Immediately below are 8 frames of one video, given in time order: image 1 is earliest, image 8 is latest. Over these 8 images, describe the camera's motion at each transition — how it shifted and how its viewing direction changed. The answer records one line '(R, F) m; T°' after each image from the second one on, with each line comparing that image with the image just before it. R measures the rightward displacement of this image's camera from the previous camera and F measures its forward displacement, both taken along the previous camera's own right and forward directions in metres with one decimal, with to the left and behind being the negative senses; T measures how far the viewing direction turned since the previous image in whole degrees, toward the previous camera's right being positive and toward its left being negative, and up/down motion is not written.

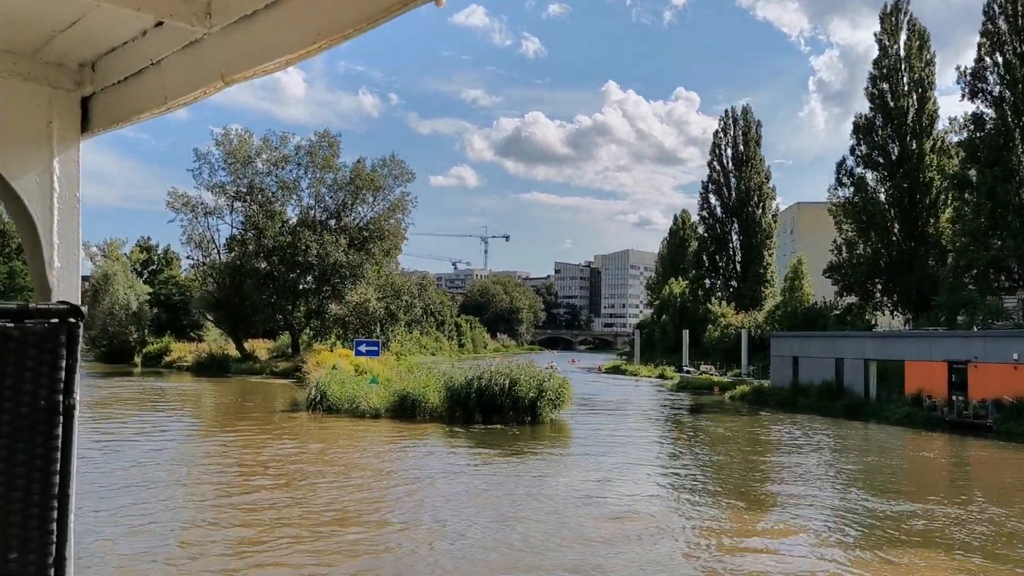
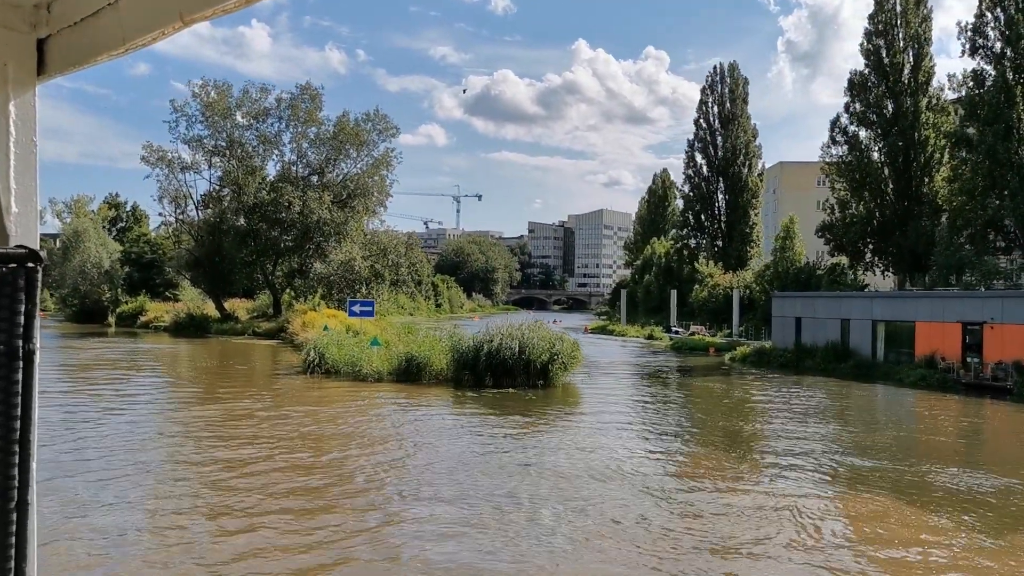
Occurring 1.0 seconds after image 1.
(-0.6, +0.6) m; +2°
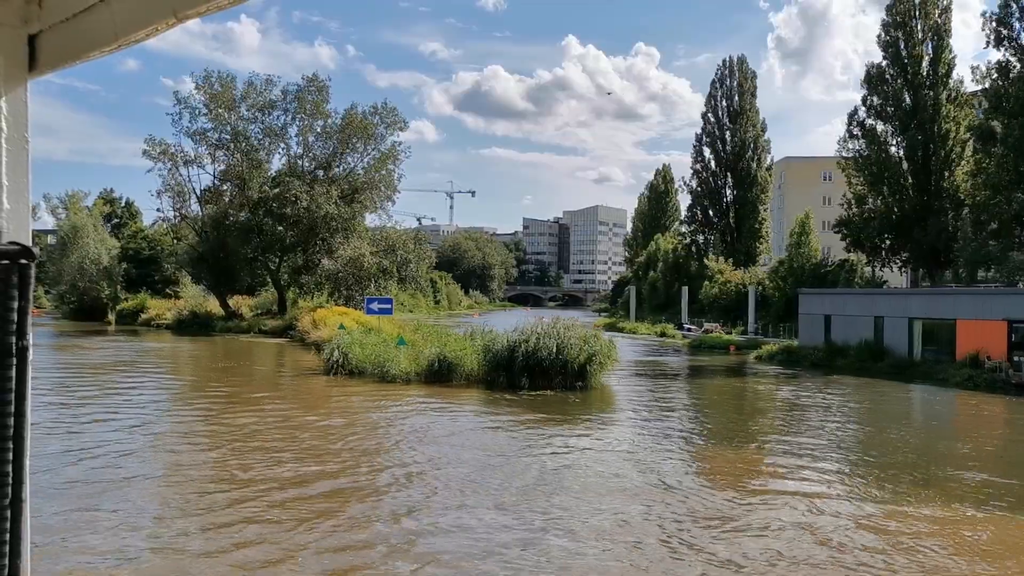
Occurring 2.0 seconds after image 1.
(-0.6, +0.6) m; +1°
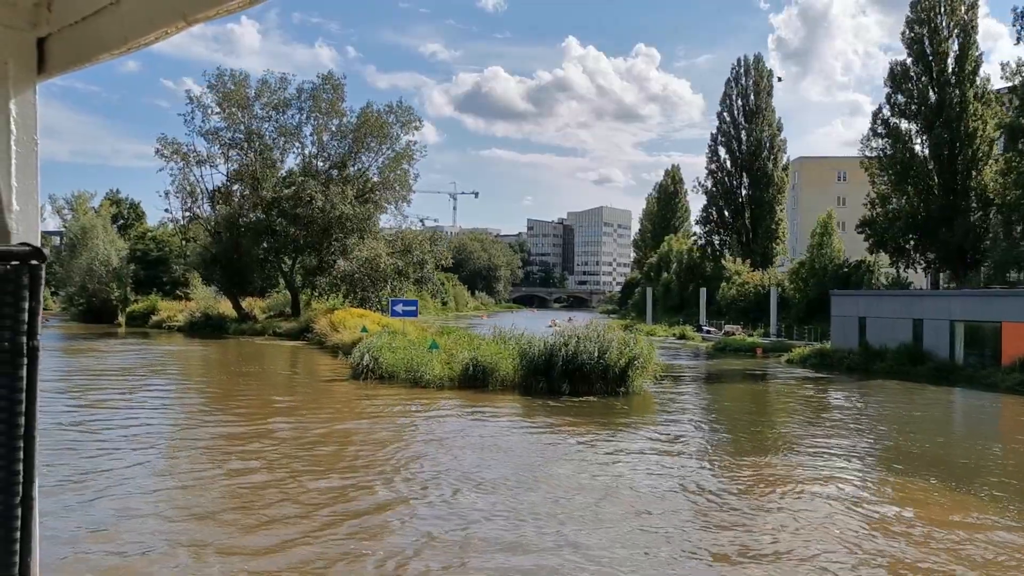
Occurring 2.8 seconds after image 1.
(-0.5, +0.4) m; 0°
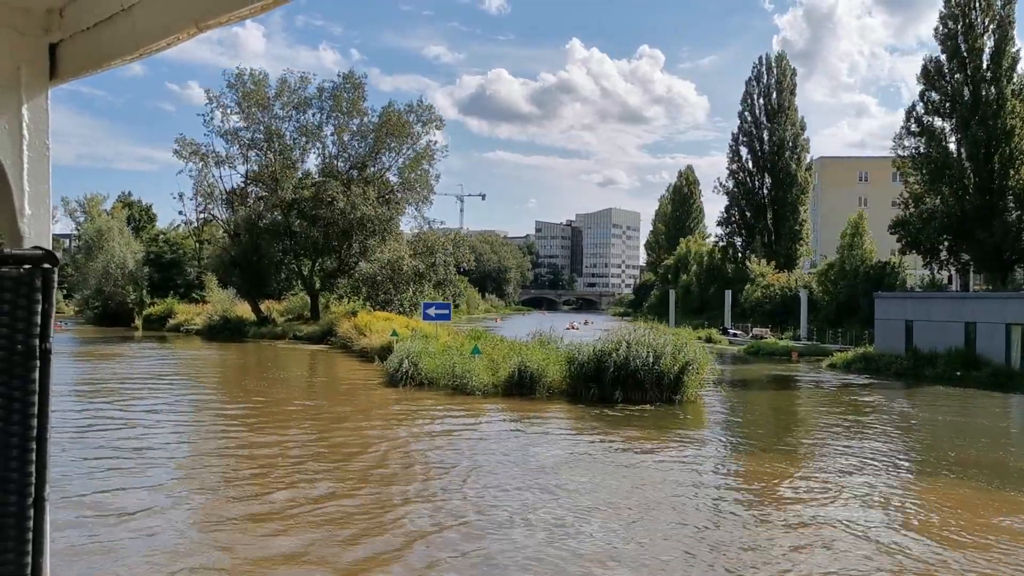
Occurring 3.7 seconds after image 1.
(-0.6, +0.5) m; 0°
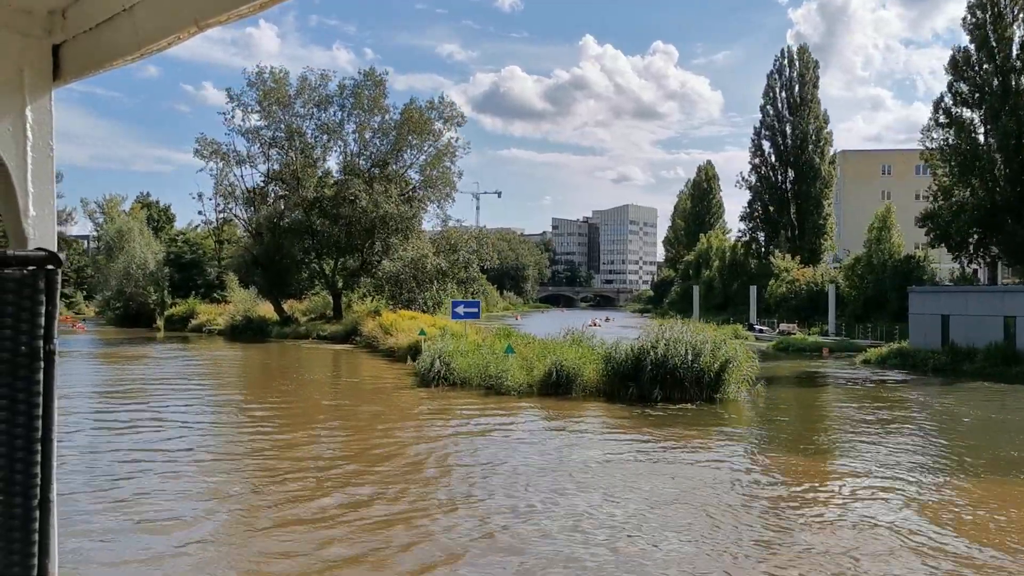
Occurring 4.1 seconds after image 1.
(-0.2, +0.2) m; -1°
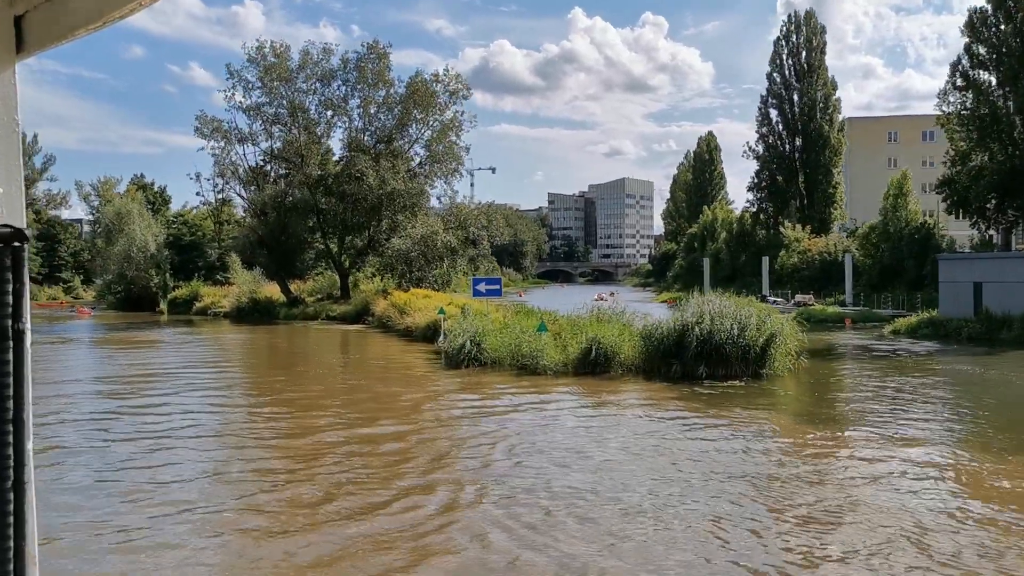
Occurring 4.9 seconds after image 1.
(-0.5, +0.5) m; 0°
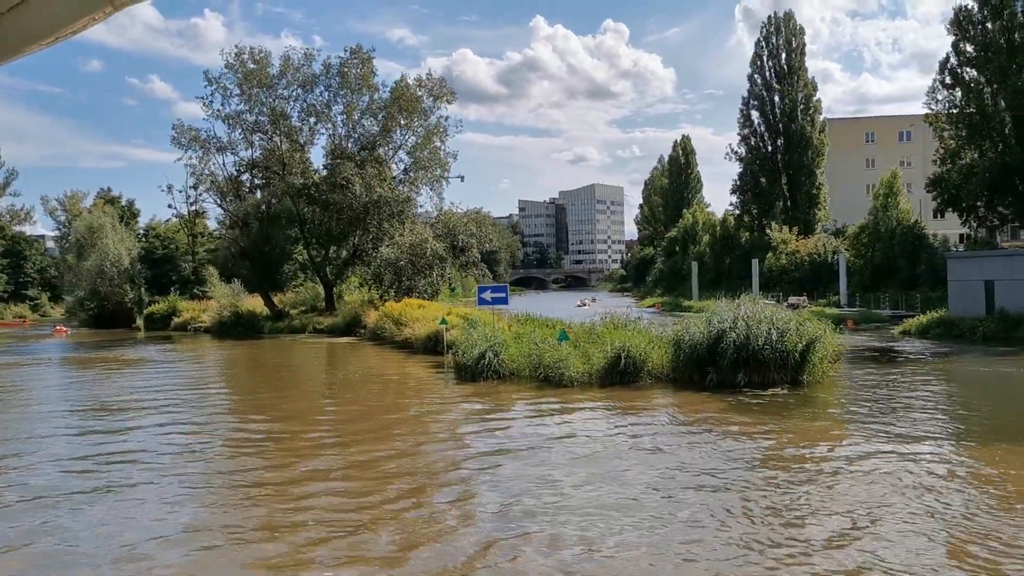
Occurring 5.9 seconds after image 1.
(-0.6, +0.6) m; +2°
